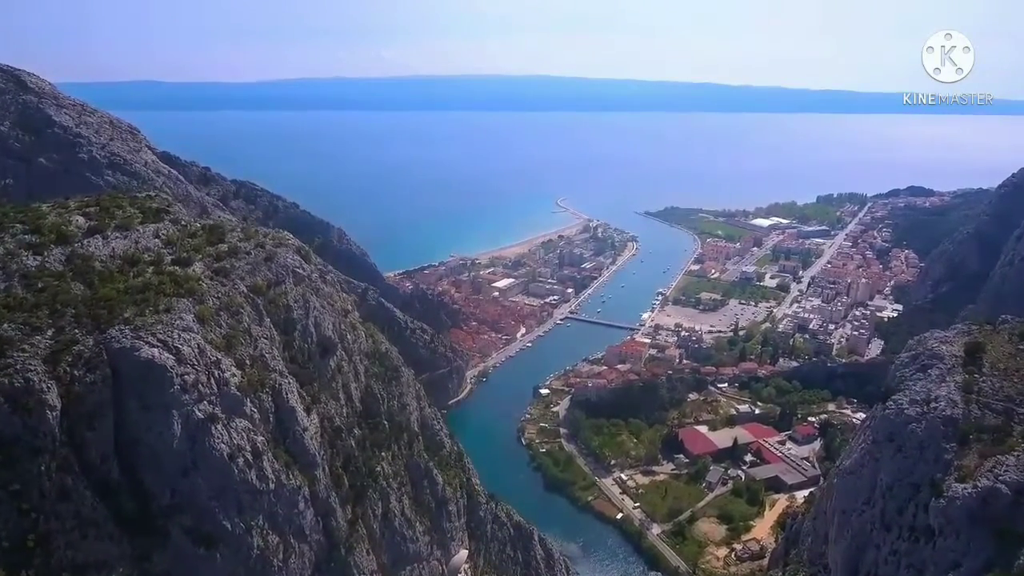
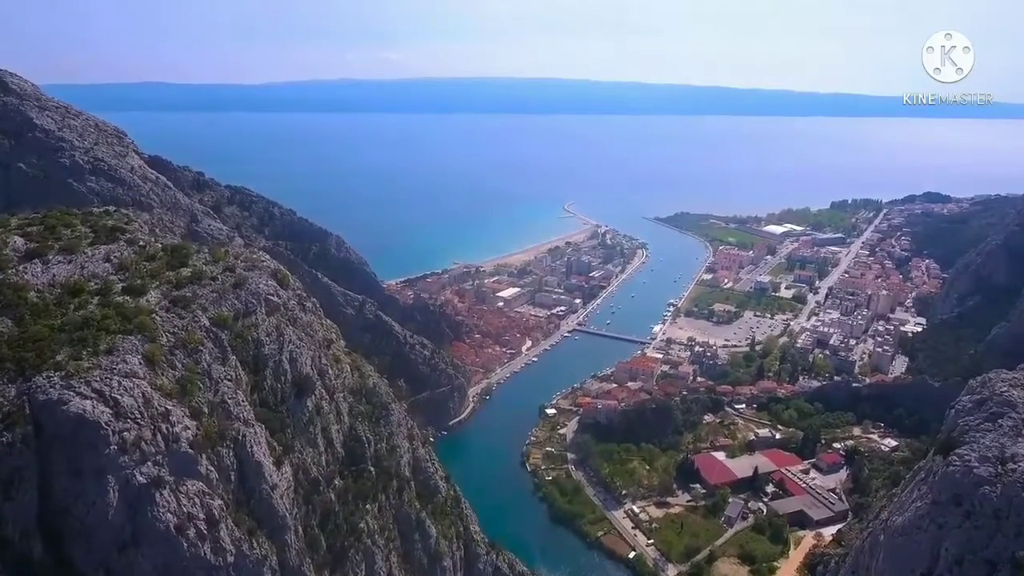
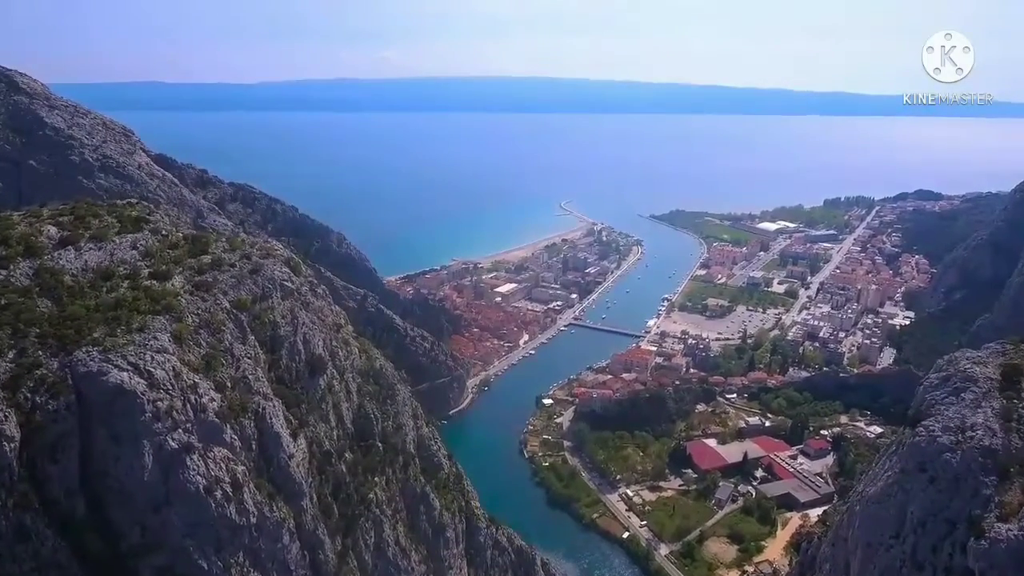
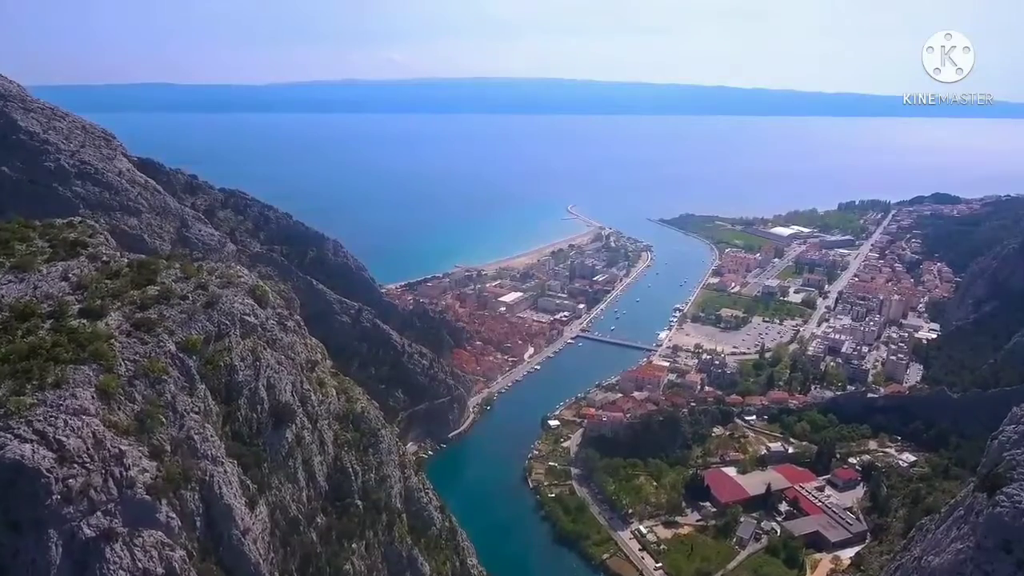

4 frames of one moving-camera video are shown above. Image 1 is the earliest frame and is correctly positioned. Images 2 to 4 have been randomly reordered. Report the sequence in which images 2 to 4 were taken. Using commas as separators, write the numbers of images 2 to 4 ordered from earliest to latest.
3, 2, 4
